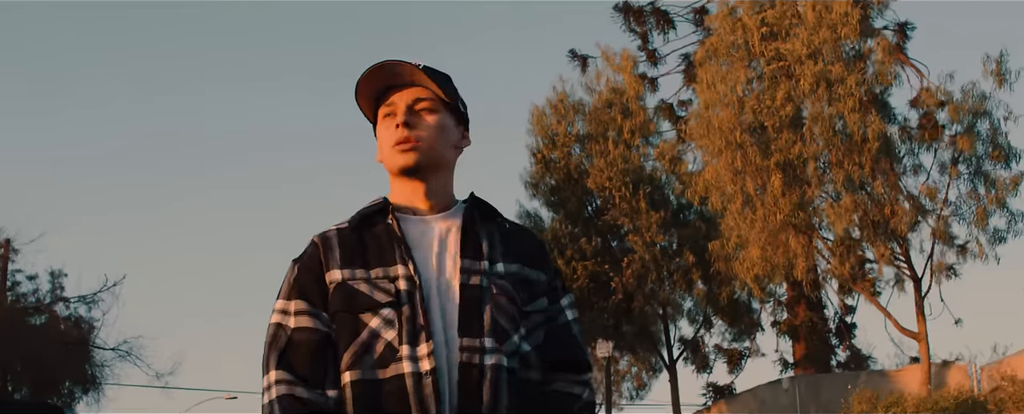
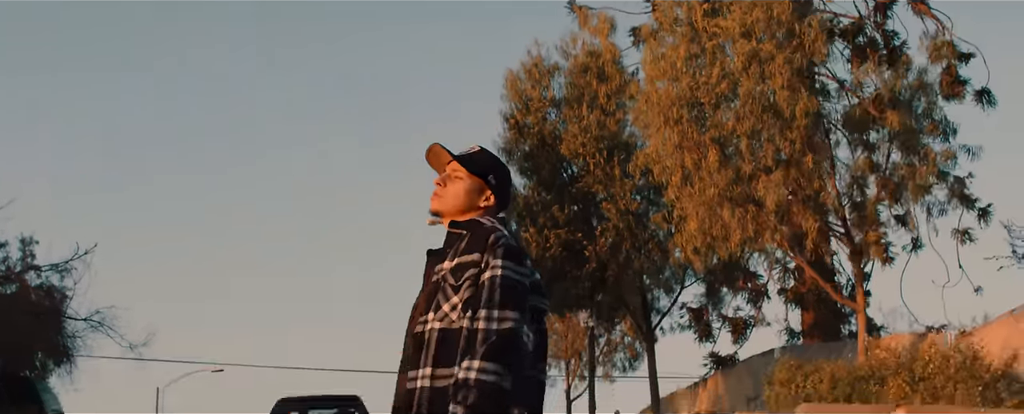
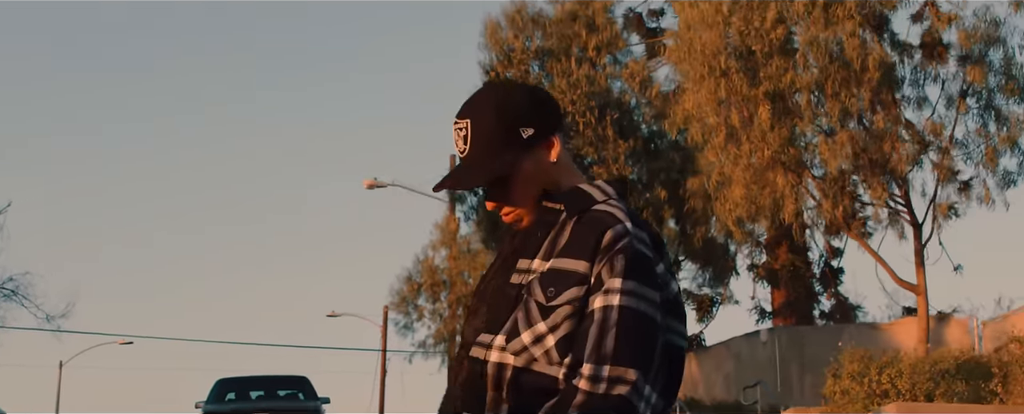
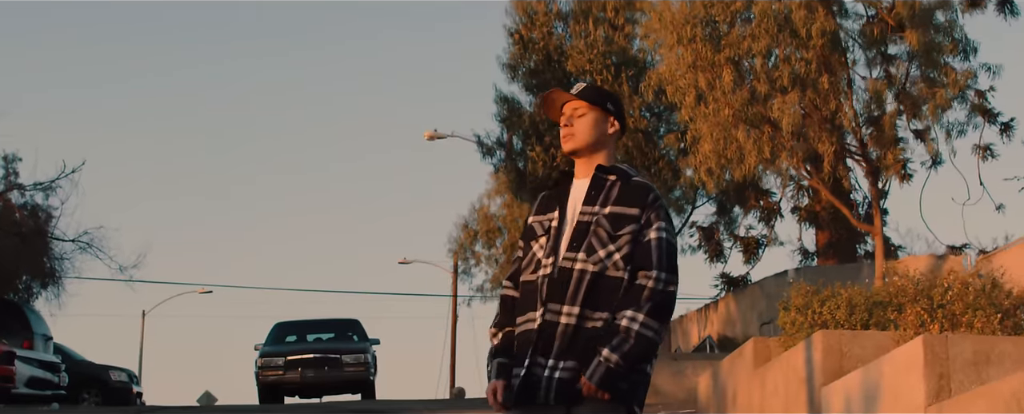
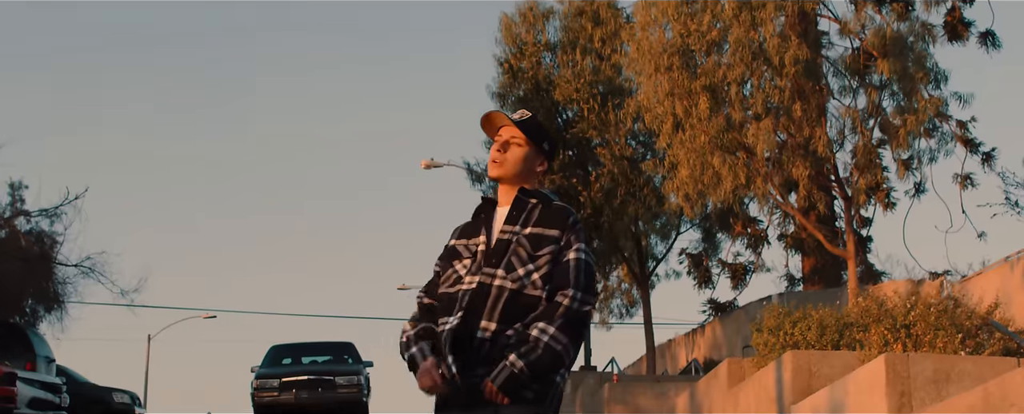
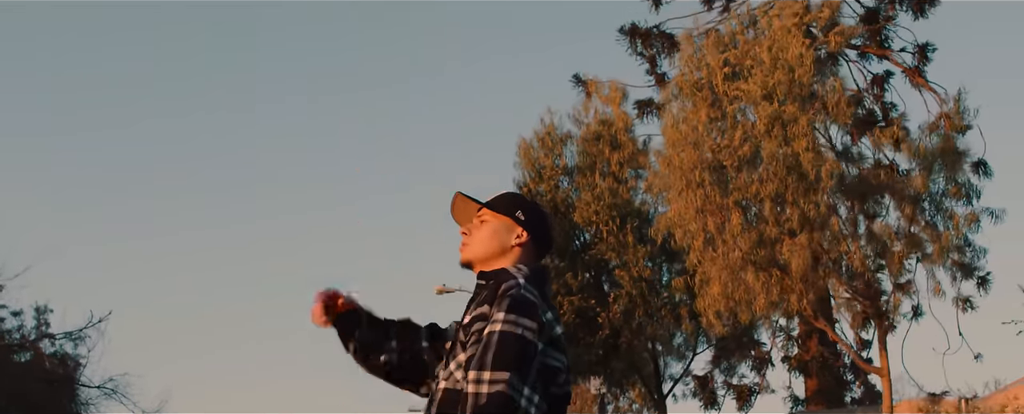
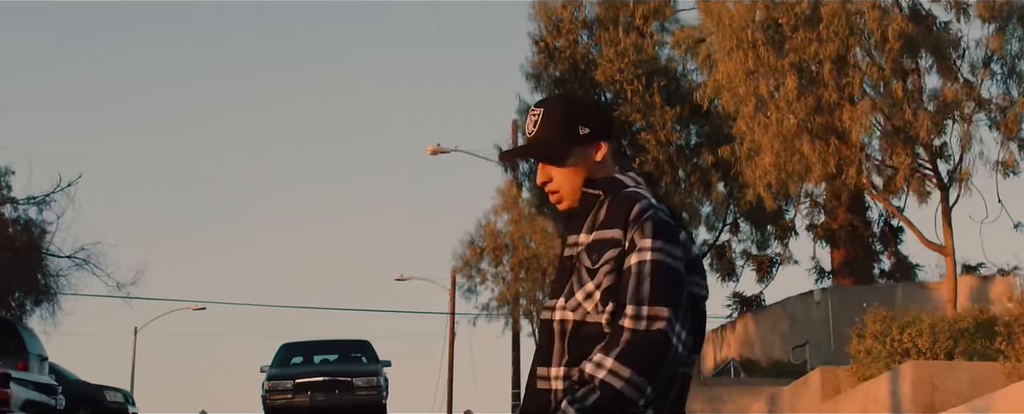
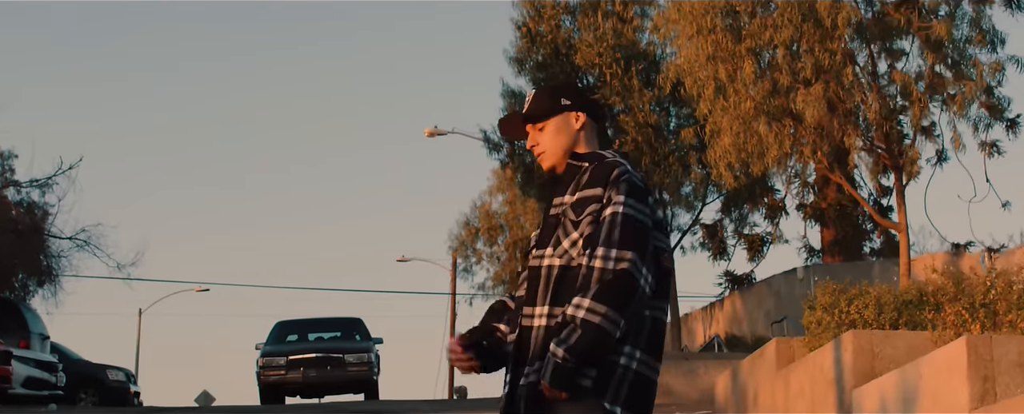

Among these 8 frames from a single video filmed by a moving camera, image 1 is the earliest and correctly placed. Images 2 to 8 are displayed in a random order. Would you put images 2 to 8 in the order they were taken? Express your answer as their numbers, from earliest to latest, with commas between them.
6, 2, 5, 4, 8, 7, 3
